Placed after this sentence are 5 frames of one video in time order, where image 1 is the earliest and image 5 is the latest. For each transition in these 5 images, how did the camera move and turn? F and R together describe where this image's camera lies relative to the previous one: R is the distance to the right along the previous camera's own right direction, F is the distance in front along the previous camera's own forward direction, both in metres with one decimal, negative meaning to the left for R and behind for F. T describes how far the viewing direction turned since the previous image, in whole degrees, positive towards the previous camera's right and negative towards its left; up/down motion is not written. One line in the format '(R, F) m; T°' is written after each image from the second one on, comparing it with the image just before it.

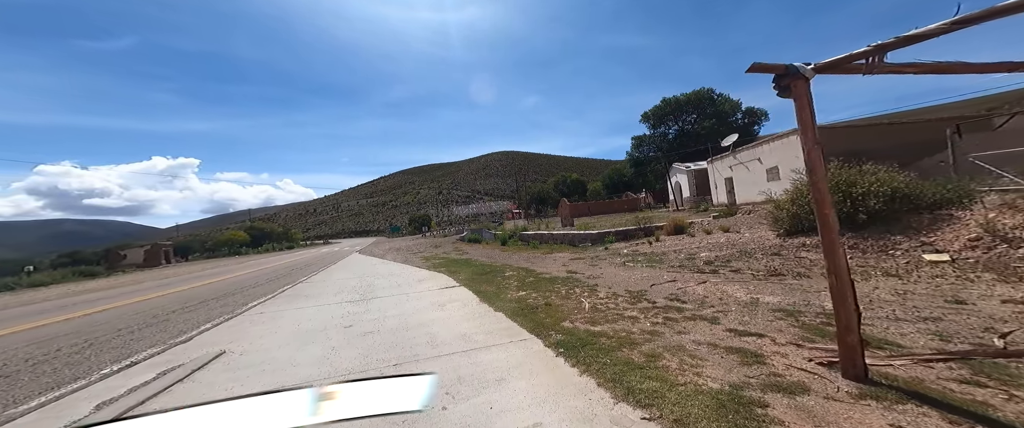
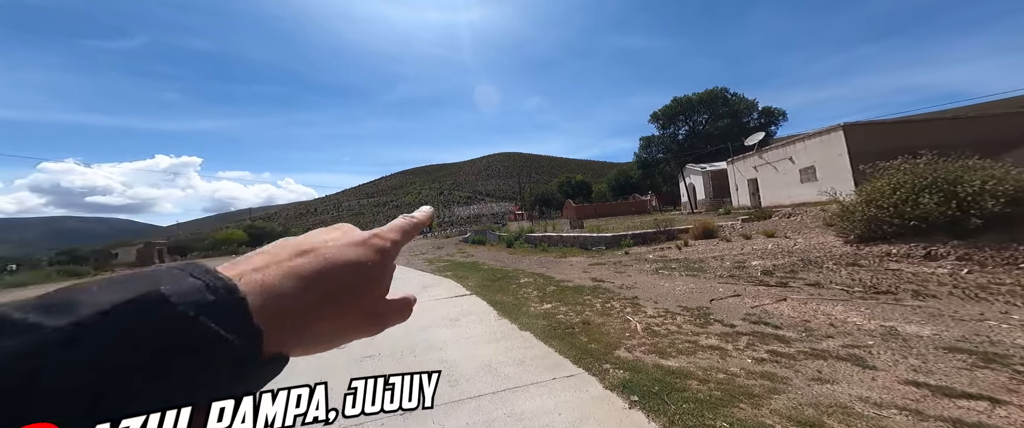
(-0.4, +1.0) m; 0°
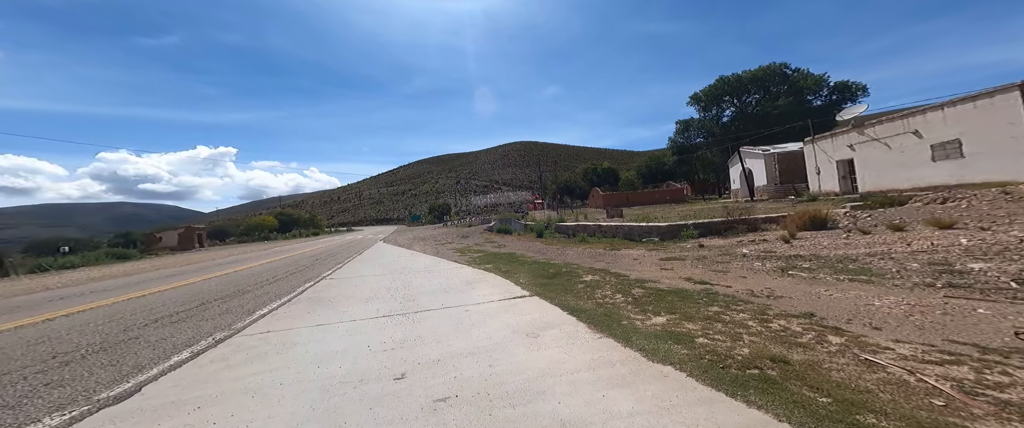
(-1.1, +1.7) m; -4°
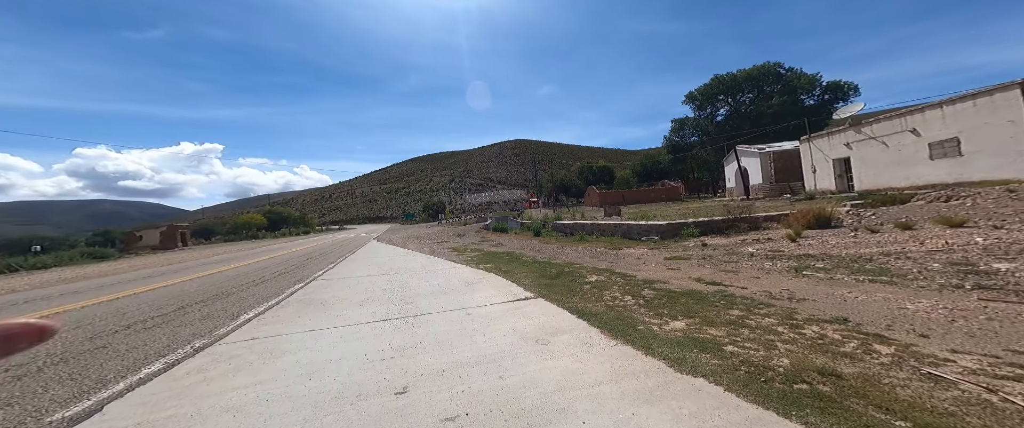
(-0.2, +0.3) m; +1°
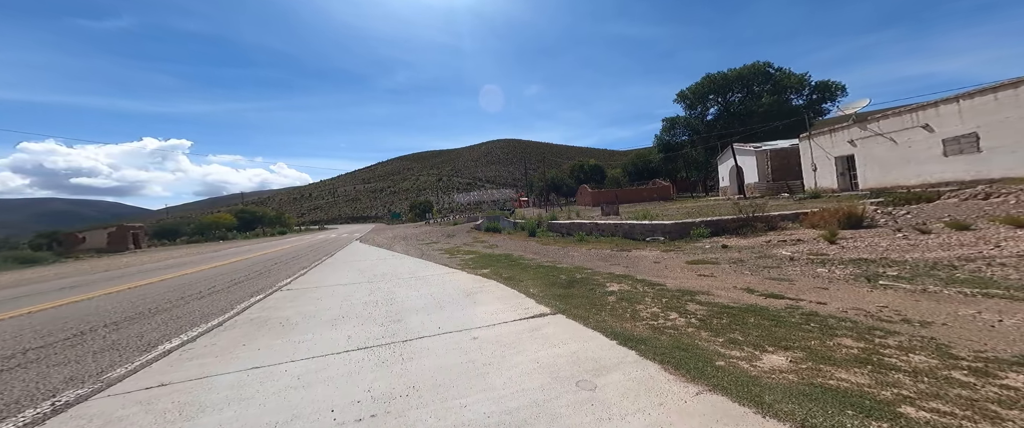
(-0.5, +1.3) m; +3°
